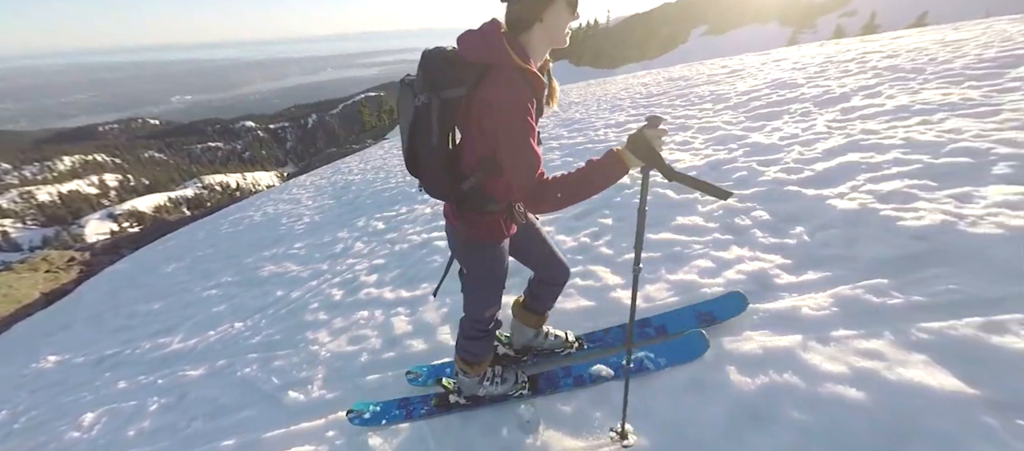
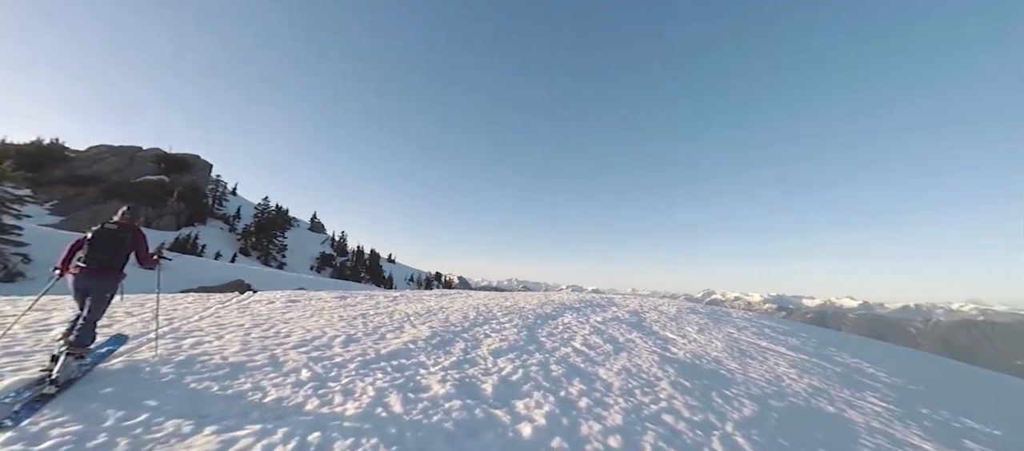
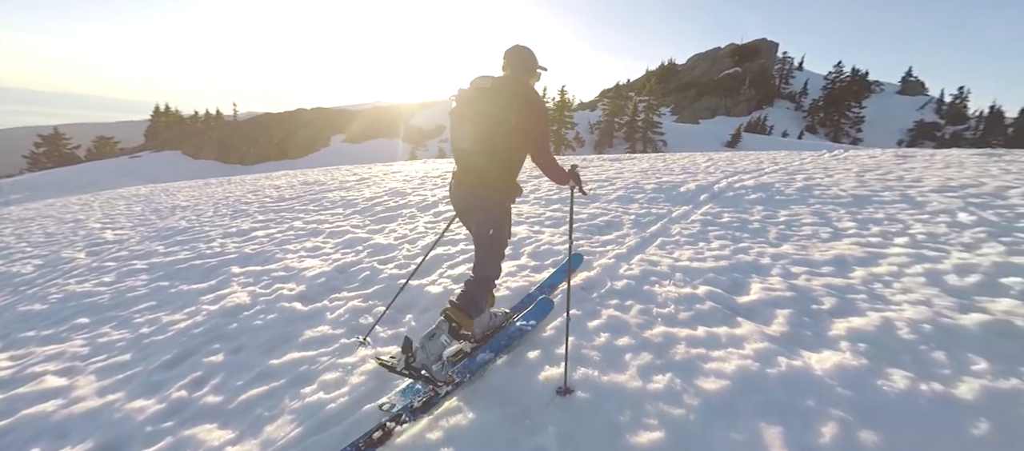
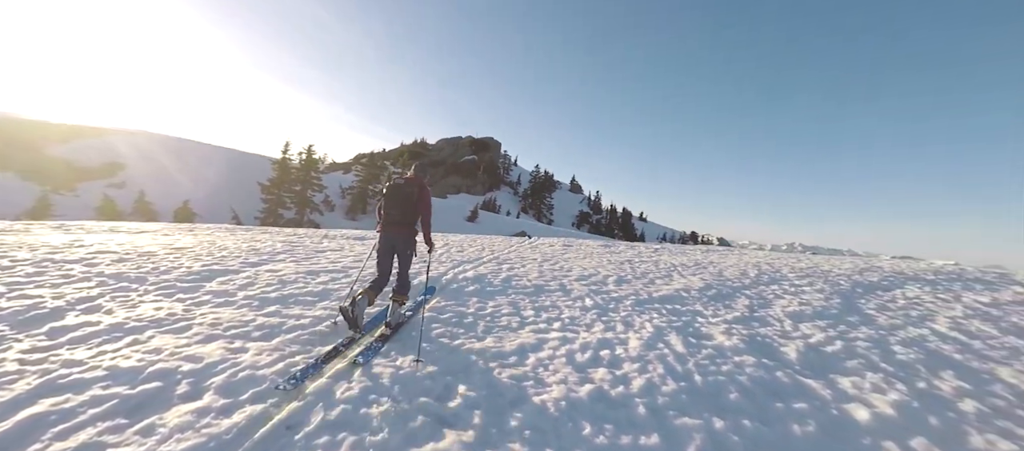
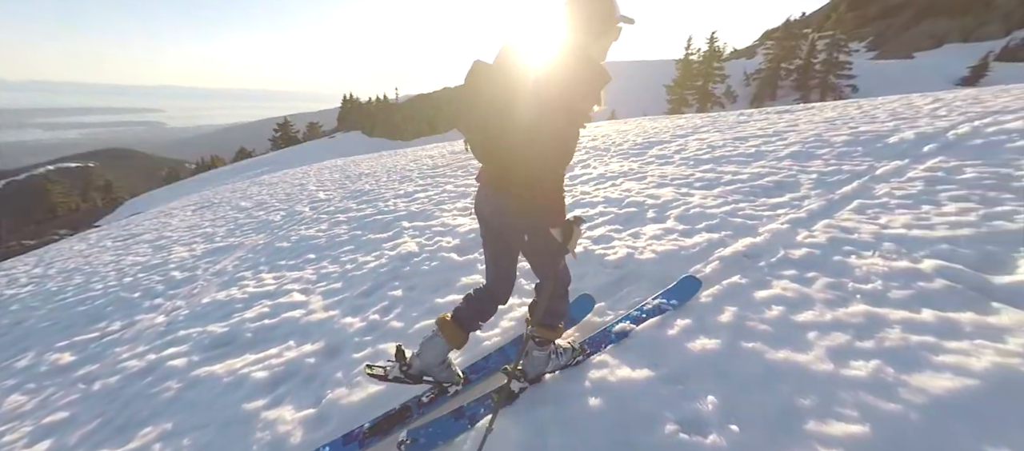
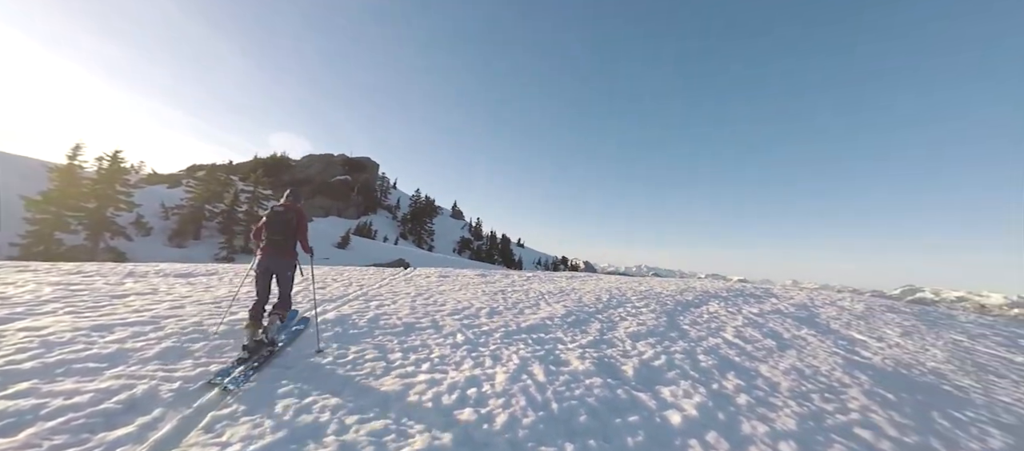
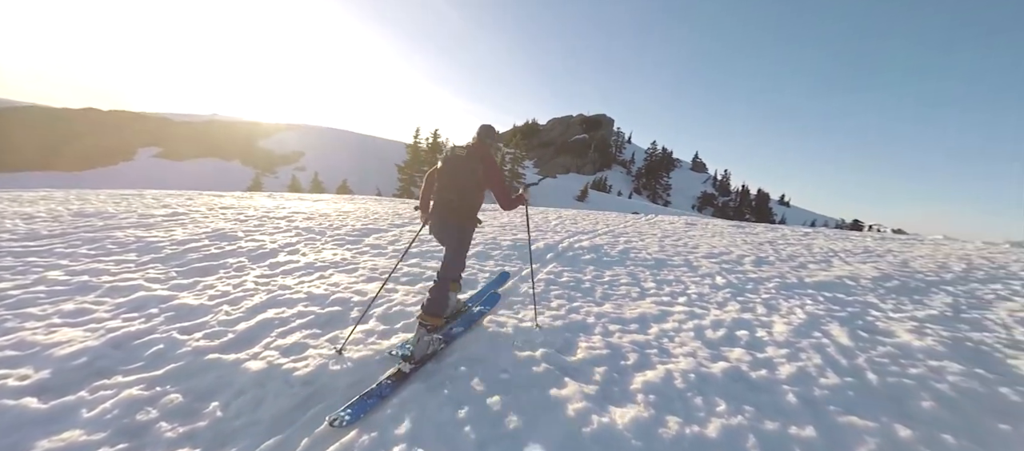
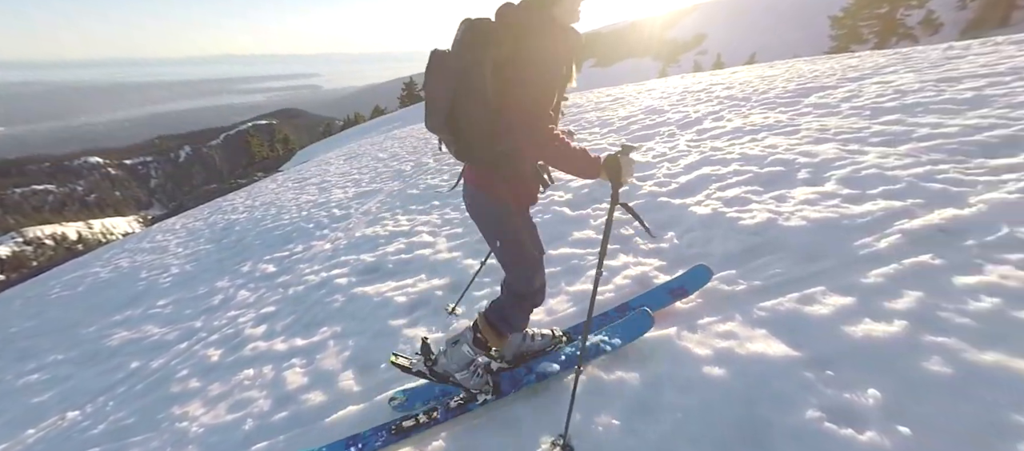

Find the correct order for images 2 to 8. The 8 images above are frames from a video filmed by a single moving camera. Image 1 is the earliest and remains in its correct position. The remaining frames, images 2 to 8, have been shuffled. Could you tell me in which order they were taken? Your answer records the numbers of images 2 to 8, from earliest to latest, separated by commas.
8, 5, 3, 7, 4, 6, 2
